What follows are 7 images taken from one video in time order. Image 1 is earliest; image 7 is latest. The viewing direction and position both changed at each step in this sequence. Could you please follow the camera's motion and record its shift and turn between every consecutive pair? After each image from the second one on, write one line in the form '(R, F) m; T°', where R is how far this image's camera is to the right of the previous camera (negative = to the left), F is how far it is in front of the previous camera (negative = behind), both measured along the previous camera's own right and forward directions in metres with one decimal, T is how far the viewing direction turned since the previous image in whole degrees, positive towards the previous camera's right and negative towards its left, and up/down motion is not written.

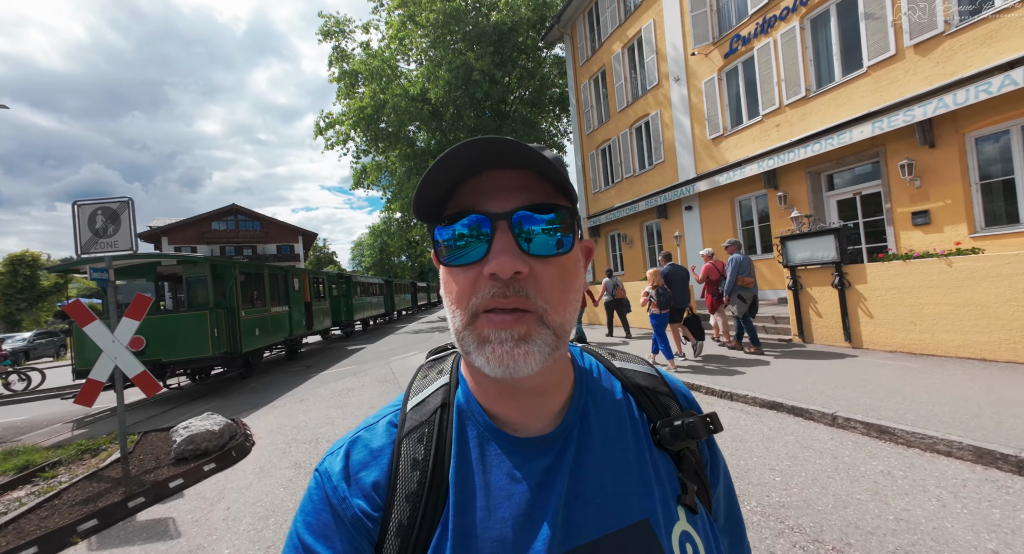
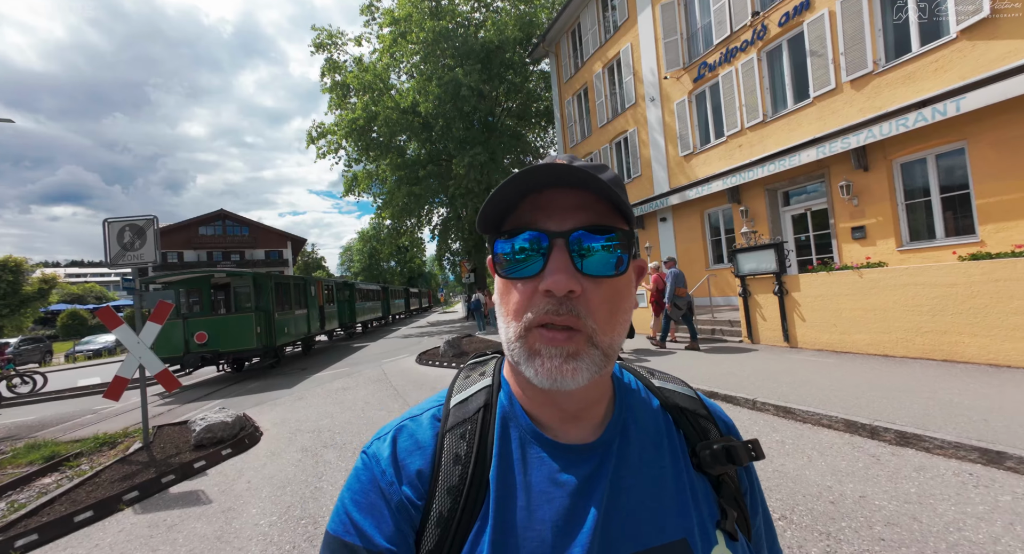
(+0.1, -0.9) m; +1°
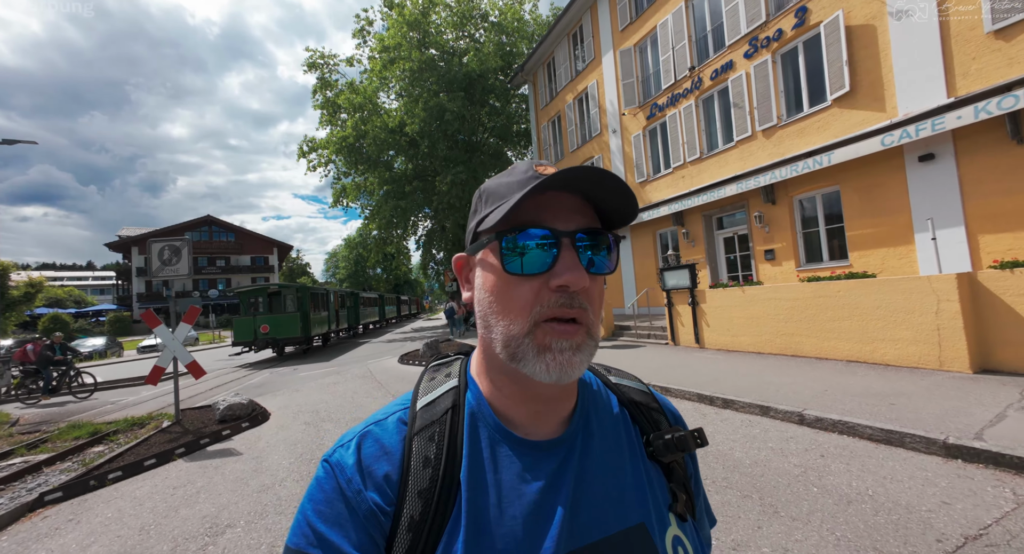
(+0.5, -1.8) m; +2°
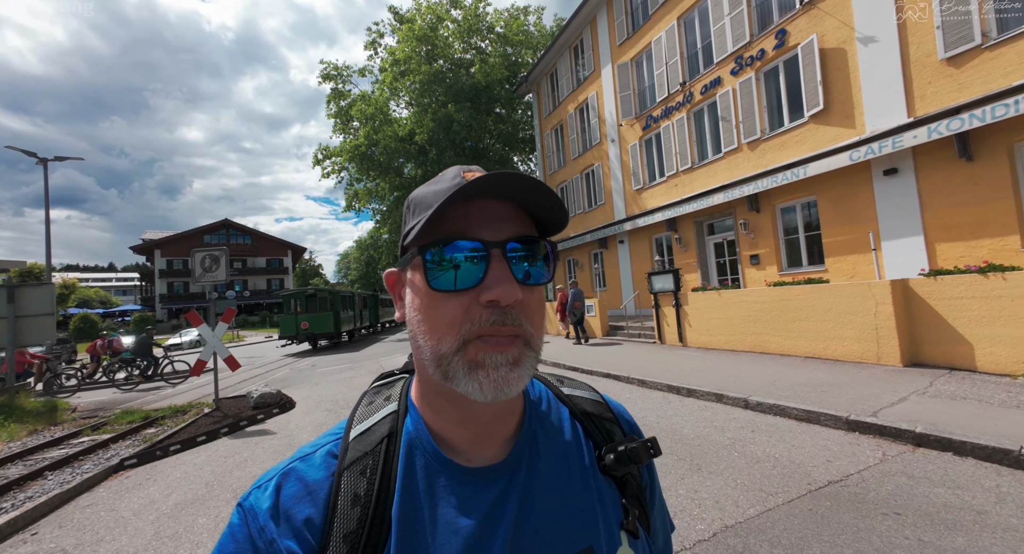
(+0.3, -1.0) m; -1°
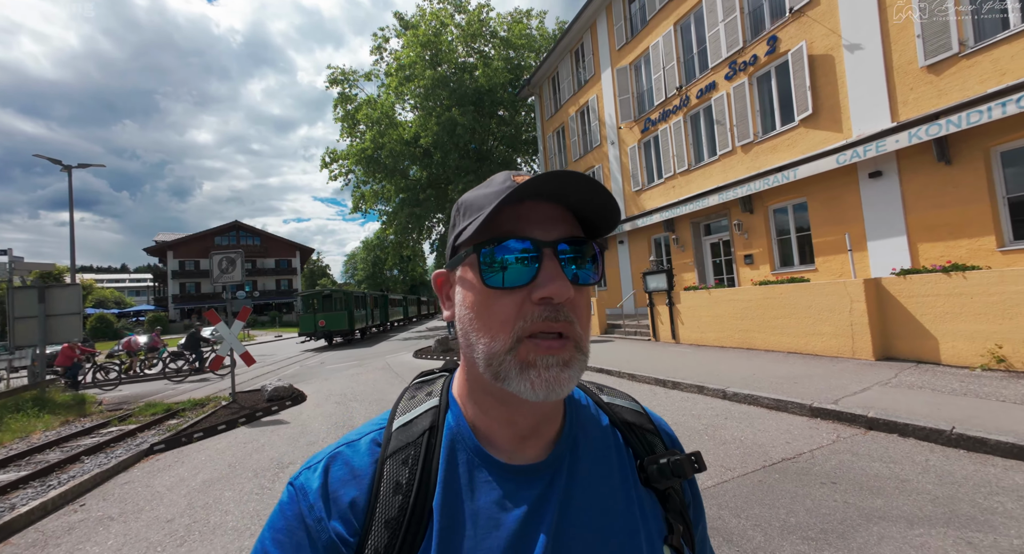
(+0.2, -0.5) m; -1°
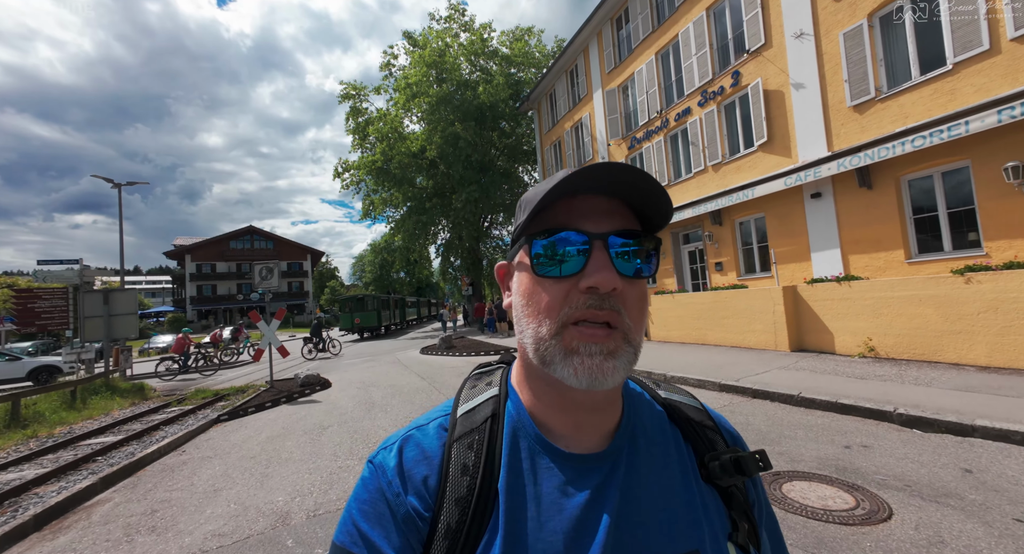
(+0.4, -1.7) m; -1°
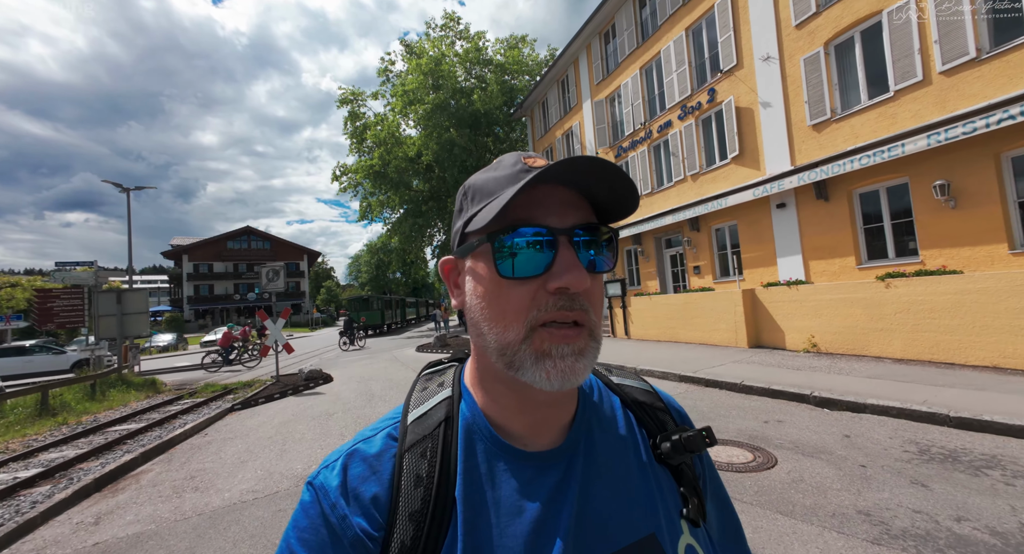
(+0.2, -0.9) m; +1°
